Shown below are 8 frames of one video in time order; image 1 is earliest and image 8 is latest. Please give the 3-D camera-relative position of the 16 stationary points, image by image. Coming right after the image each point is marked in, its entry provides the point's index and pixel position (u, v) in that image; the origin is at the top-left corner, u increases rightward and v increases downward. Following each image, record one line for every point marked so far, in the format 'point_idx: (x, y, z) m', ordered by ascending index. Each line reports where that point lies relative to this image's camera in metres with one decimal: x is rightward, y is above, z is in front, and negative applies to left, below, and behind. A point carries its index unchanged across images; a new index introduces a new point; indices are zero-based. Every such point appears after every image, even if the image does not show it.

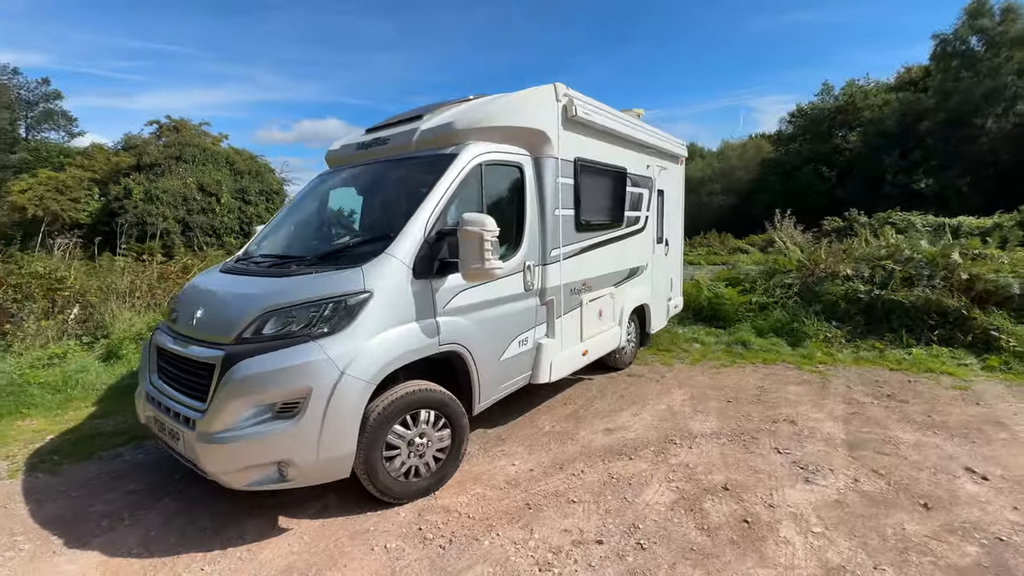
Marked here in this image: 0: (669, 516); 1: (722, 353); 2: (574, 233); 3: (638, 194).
0: (+1.1, -1.6, +3.2) m
1: (+3.3, -1.0, +6.9) m
2: (+0.7, +0.6, +4.8) m
3: (+1.7, +1.3, +6.2) m
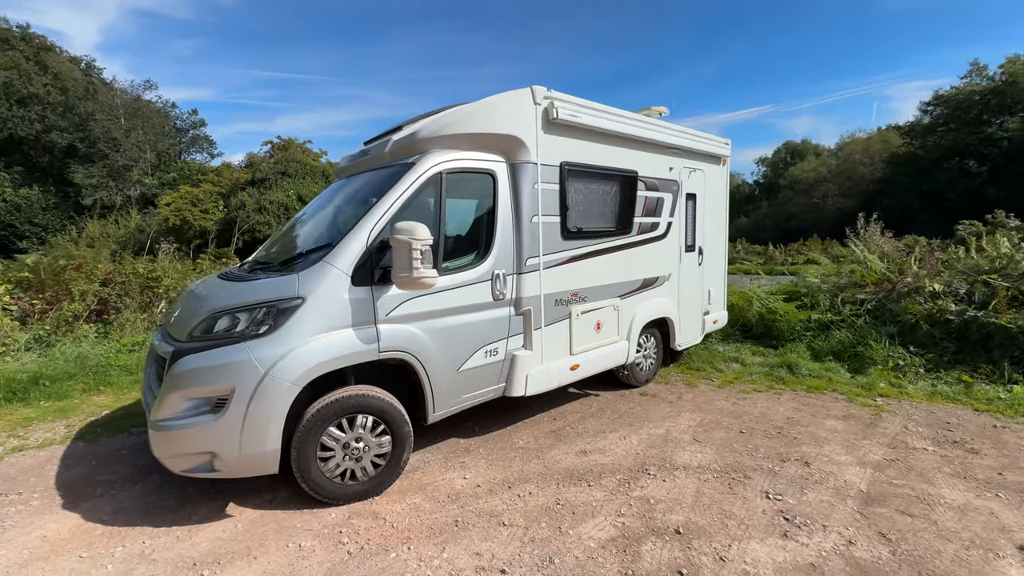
0: (+0.5, -1.7, +2.9) m
1: (+3.4, -1.2, +6.1) m
2: (+0.5, +0.5, +4.6) m
3: (+1.8, +1.1, +5.7) m
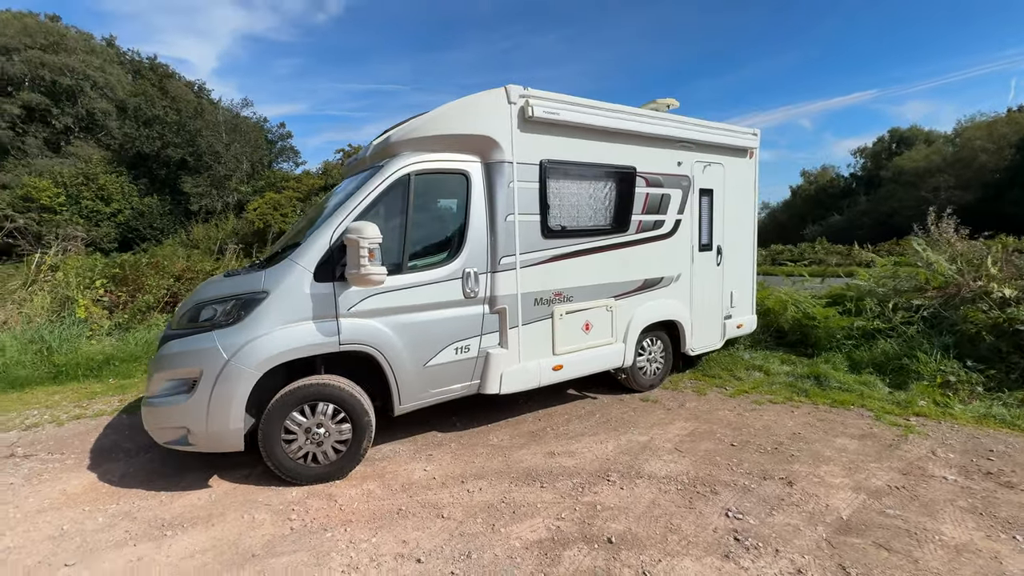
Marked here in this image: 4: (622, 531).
0: (0.0, -1.7, +2.8) m
1: (+3.4, -1.3, +5.6) m
2: (+0.3, +0.5, +4.6) m
3: (+1.8, +1.1, +5.5) m
4: (+0.7, -1.7, +3.0) m
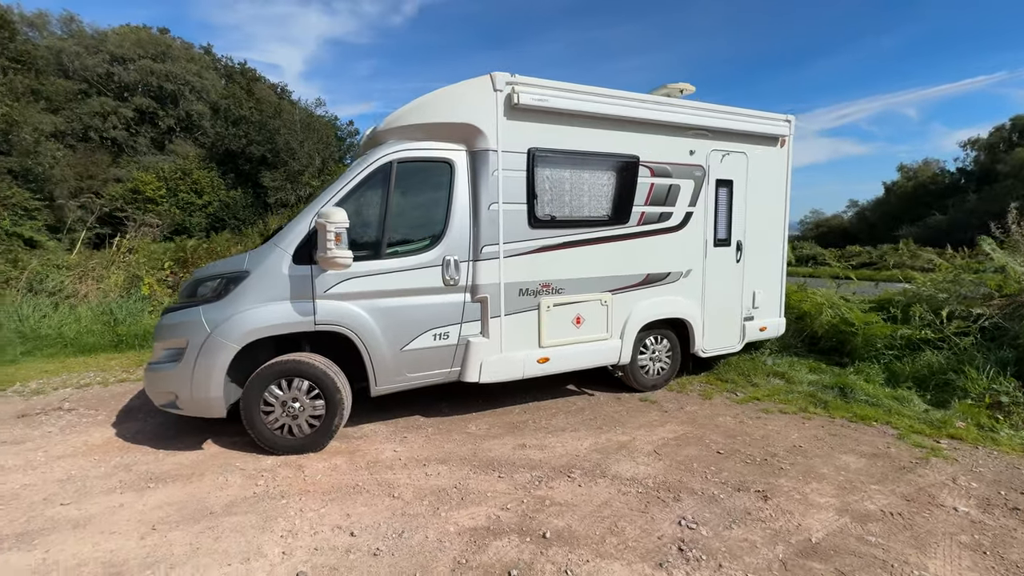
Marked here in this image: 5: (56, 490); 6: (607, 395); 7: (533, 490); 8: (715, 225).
0: (-0.4, -1.6, +2.9) m
1: (+3.3, -1.3, +5.1) m
2: (+0.2, +0.6, +4.5) m
3: (+1.8, +1.2, +5.2) m
4: (+0.3, -1.6, +2.9) m
5: (-3.4, -1.5, +3.4) m
6: (+1.1, -1.3, +5.4) m
7: (+0.2, -1.5, +3.4) m
8: (+2.5, +0.8, +5.6) m
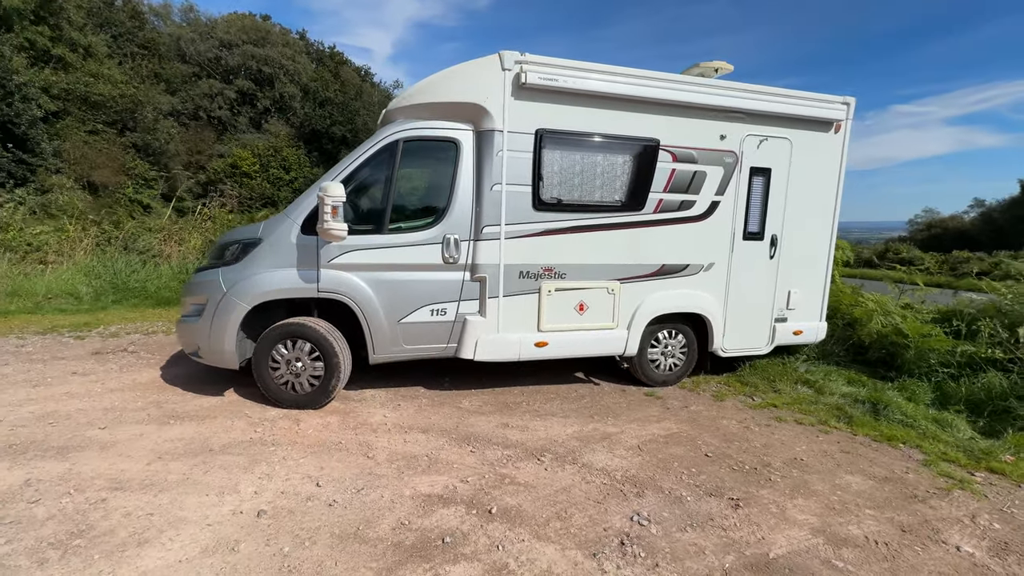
0: (-0.8, -1.4, +3.0) m
1: (+3.3, -1.3, +4.7) m
2: (+0.2, +0.8, +4.5) m
3: (+2.0, +1.3, +4.9) m
4: (0.0, -1.5, +3.0) m
5: (-3.6, -1.1, +3.9) m
6: (+1.2, -1.2, +5.3) m
7: (-0.1, -1.4, +3.4) m
8: (+2.7, +0.8, +5.2) m
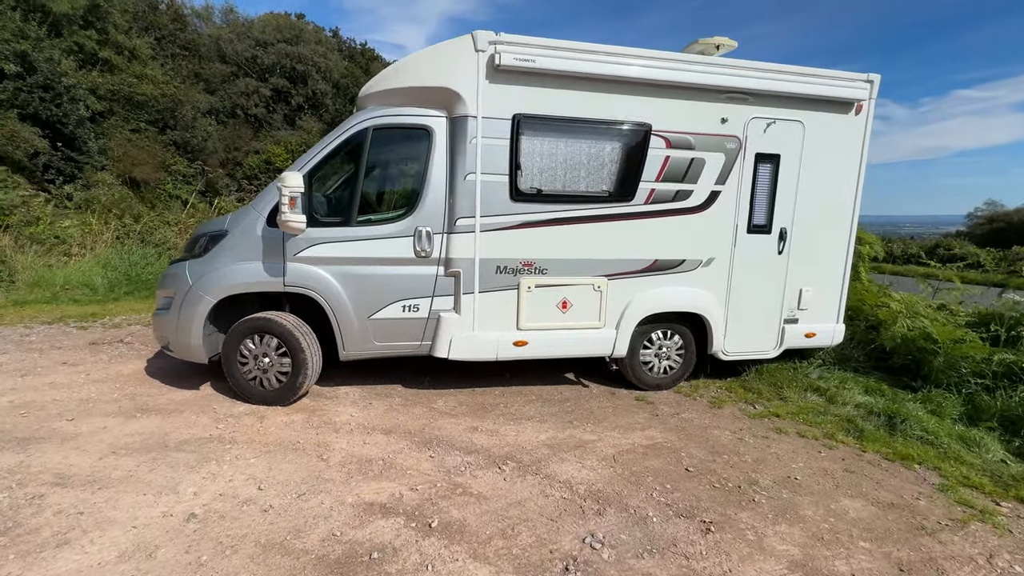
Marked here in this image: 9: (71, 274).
0: (-1.1, -1.4, +2.8) m
1: (+3.1, -1.3, +4.3) m
2: (0.0, +0.8, +4.2) m
3: (+1.8, +1.3, +4.5) m
4: (-0.4, -1.4, +2.8) m
5: (-3.9, -1.1, +4.0) m
6: (+1.0, -1.1, +4.9) m
7: (-0.4, -1.4, +3.2) m
8: (+2.5, +0.8, +4.7) m
9: (-8.0, +0.3, +8.2) m
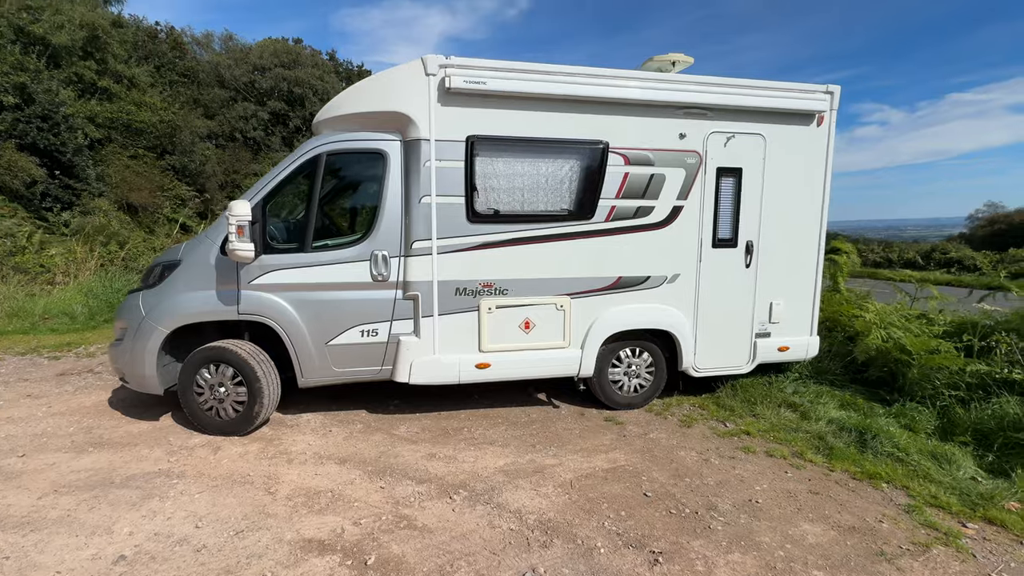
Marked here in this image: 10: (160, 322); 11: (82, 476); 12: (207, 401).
0: (-1.5, -1.6, +2.8) m
1: (+2.7, -1.4, +4.1) m
2: (-0.4, +0.6, +4.2) m
3: (+1.4, +1.1, +4.5) m
4: (-0.7, -1.6, +2.7) m
5: (-4.3, -1.4, +3.9) m
6: (+0.7, -1.3, +4.8) m
7: (-0.8, -1.5, +3.1) m
8: (+2.1, +0.7, +4.7) m
9: (-8.4, -0.3, +8.2) m
10: (-3.0, -0.3, +3.9) m
11: (-3.3, -1.4, +3.4) m
12: (-2.8, -1.0, +4.0) m
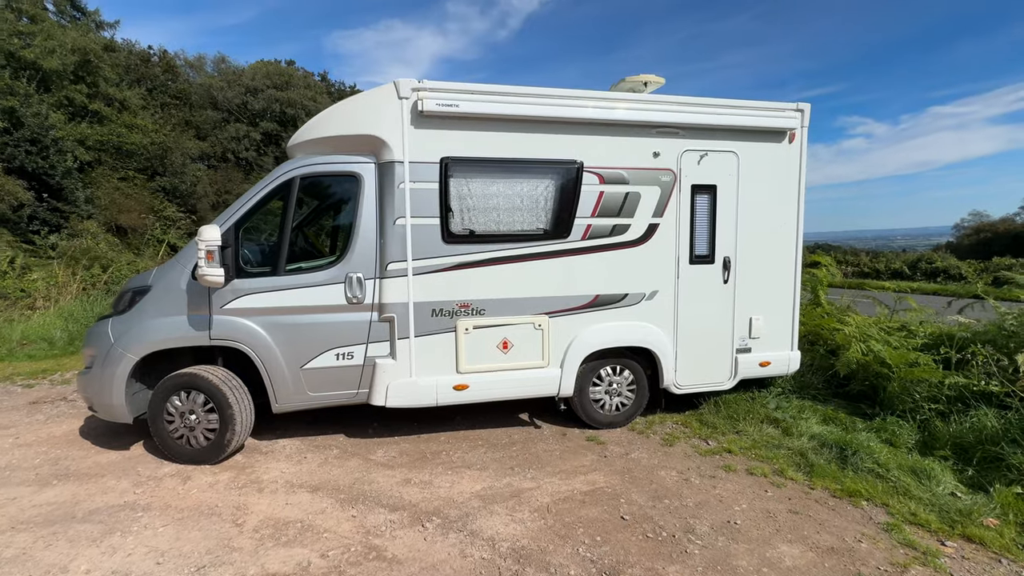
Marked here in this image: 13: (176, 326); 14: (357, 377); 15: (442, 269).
0: (-1.6, -1.7, +2.7) m
1: (+2.5, -1.5, +4.1) m
2: (-0.6, +0.4, +4.2) m
3: (+1.1, +0.9, +4.5) m
4: (-0.9, -1.8, +2.6) m
5: (-4.5, -1.6, +3.8) m
6: (+0.4, -1.5, +4.8) m
7: (-0.9, -1.7, +3.1) m
8: (+1.9, +0.5, +4.7) m
9: (-8.6, -0.7, +8.0) m
10: (-3.2, -0.5, +3.8) m
11: (-3.5, -1.6, +3.3) m
12: (-3.0, -1.2, +4.0) m
13: (-2.9, -0.3, +3.8) m
14: (-1.4, -0.8, +4.2) m
15: (-0.7, +0.2, +4.2) m
